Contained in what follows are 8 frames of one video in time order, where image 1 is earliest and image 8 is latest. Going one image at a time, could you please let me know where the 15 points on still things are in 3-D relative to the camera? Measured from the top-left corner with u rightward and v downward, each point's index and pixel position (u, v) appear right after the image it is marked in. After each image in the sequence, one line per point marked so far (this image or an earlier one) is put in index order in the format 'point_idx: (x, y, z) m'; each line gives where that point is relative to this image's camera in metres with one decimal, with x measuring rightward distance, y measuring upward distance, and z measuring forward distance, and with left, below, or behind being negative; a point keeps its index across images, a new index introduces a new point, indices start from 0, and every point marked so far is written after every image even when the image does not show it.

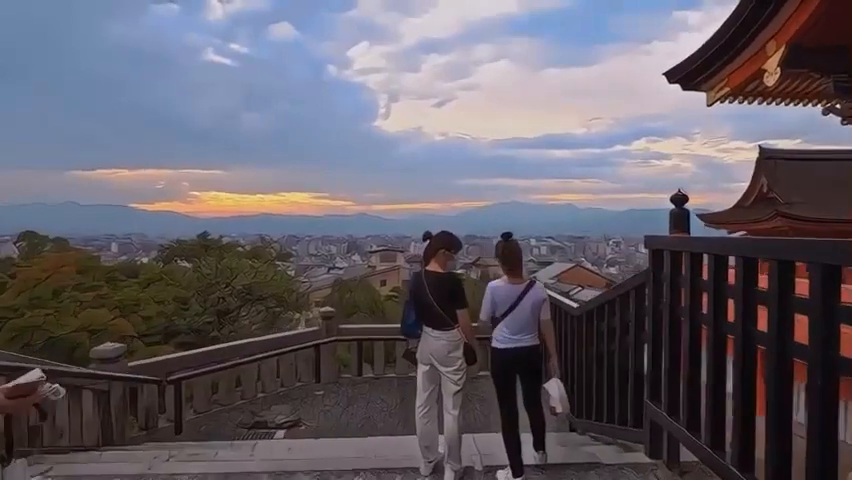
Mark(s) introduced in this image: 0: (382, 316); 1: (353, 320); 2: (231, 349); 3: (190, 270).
0: (-1.3, -2.2, +19.5) m
1: (-2.1, -2.2, +18.6) m
2: (-1.7, -1.0, +5.7) m
3: (-5.0, -0.6, +14.4) m
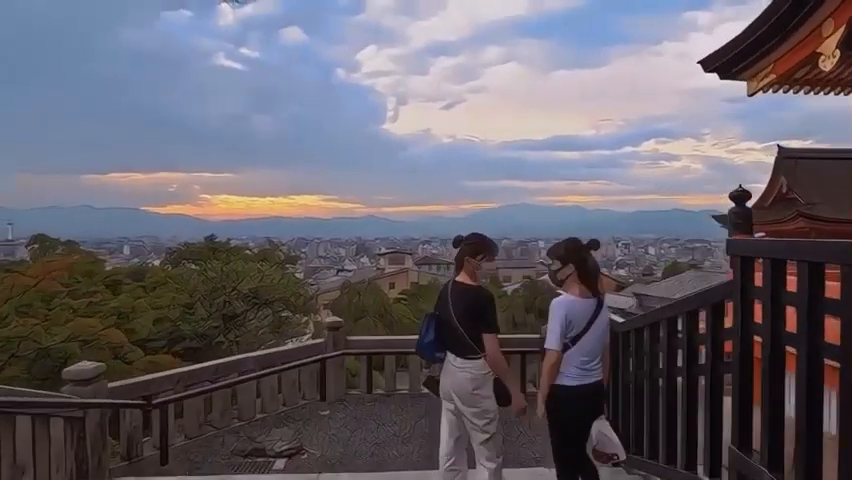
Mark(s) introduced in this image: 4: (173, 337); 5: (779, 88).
0: (-1.0, -2.3, +19.1) m
1: (-1.8, -2.3, +18.3) m
2: (-1.6, -1.0, +5.3) m
3: (-4.8, -0.7, +14.1) m
4: (-4.7, -1.8, +12.6) m
5: (+2.5, +1.1, +4.7) m
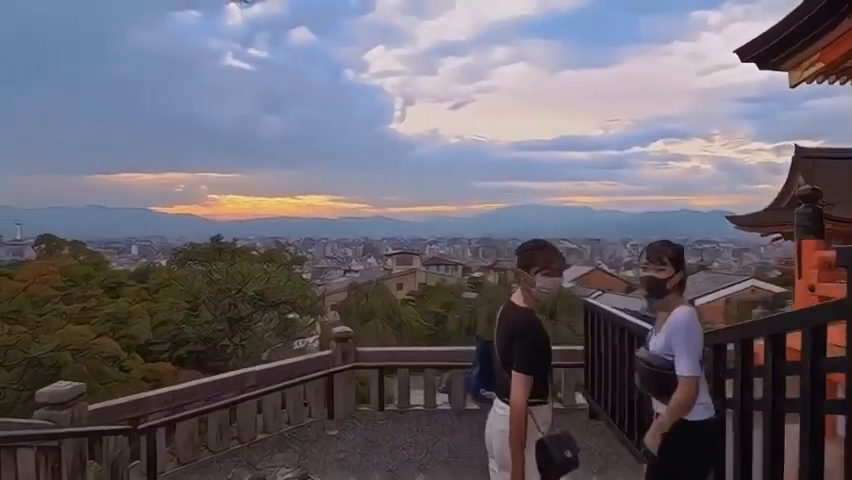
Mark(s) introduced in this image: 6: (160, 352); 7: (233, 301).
0: (-0.8, -2.3, +18.8) m
1: (-1.5, -2.3, +17.9) m
2: (-1.5, -1.0, +5.0) m
3: (-4.6, -0.7, +13.8) m
4: (-4.5, -1.8, +12.3) m
5: (+2.6, +1.0, +4.3) m
6: (-4.7, -1.9, +12.0) m
7: (-3.7, -1.2, +13.0) m
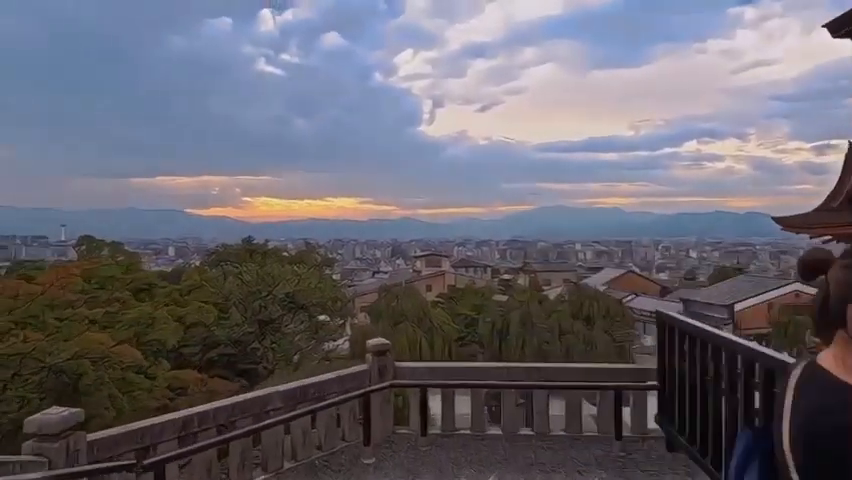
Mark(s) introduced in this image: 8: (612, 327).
0: (+0.1, -2.3, +18.4) m
1: (-0.7, -2.4, +17.6) m
2: (-1.2, -1.0, +4.7) m
3: (-4.0, -0.7, +13.6) m
4: (-3.9, -1.8, +12.0) m
5: (+2.8, +1.0, +3.8) m
6: (-4.1, -2.0, +11.7) m
7: (-3.1, -1.2, +12.7) m
8: (+5.0, -2.3, +17.9) m
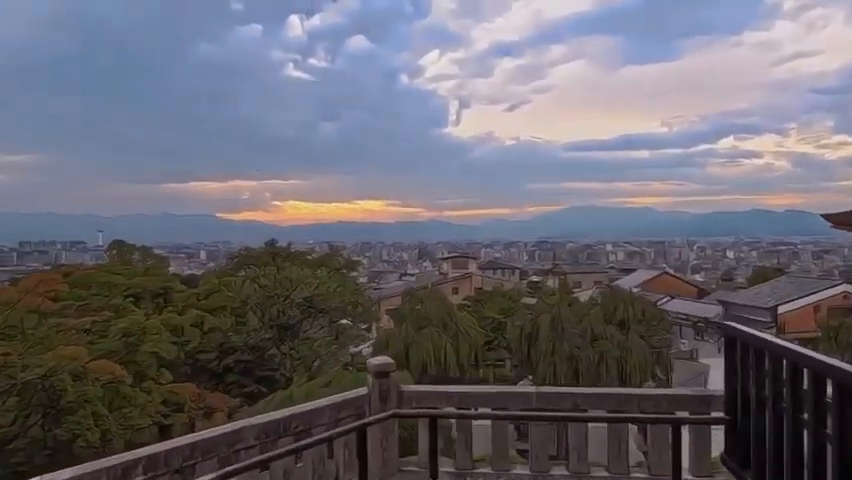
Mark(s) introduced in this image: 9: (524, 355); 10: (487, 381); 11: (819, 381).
0: (+0.8, -2.4, +17.8) m
1: (-0.1, -2.4, +17.0) m
2: (-1.1, -1.0, +4.1) m
3: (-3.5, -0.8, +13.2) m
4: (-3.5, -1.9, +11.6) m
5: (+2.9, +1.1, +3.1) m
6: (-3.7, -2.0, +11.3) m
7: (-2.6, -1.2, +12.3) m
8: (+5.6, -2.3, +17.1) m
9: (+2.5, -2.9, +17.2) m
10: (+1.6, -3.8, +18.5) m
11: (+1.2, -0.4, +2.0) m
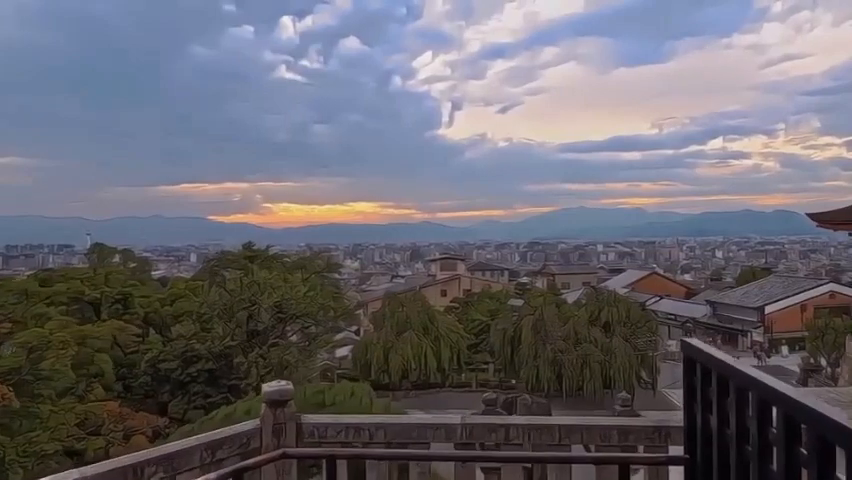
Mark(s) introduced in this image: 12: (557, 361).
0: (+0.3, -2.4, +17.3) m
1: (-0.6, -2.5, +16.5) m
2: (-1.4, -1.1, +3.6) m
3: (-4.0, -0.8, +12.6) m
4: (-3.9, -1.9, +11.1) m
5: (+2.5, +1.1, +2.7) m
6: (-4.1, -2.1, +10.8) m
7: (-3.1, -1.3, +11.8) m
8: (+5.1, -2.3, +16.7) m
9: (+2.0, -3.0, +16.7) m
10: (+1.1, -3.9, +18.0) m
11: (+0.8, -0.4, +1.5) m
12: (+3.0, -2.8, +15.4) m
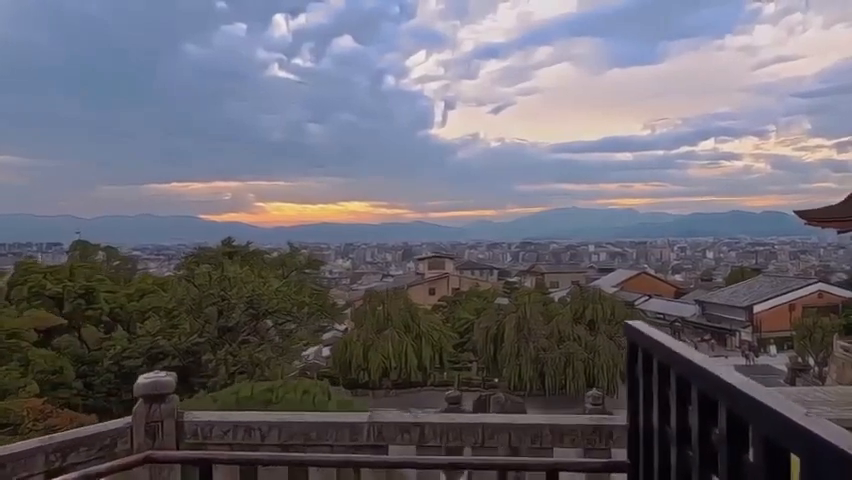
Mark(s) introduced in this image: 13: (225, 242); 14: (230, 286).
0: (-0.2, -2.3, +17.0) m
1: (-1.0, -2.3, +16.2) m
2: (-1.7, -1.0, +3.3) m
3: (-4.4, -0.7, +12.2) m
4: (-4.3, -1.8, +10.7) m
5: (+2.2, +1.2, +2.4) m
6: (-4.5, -1.9, +10.4) m
7: (-3.5, -1.2, +11.4) m
8: (+4.7, -2.2, +16.4) m
9: (+1.6, -2.9, +16.4) m
10: (+0.7, -3.8, +17.7) m
11: (+0.6, -0.3, +1.2) m
12: (+2.5, -2.7, +15.1) m
13: (-6.0, -0.1, +19.9) m
14: (-3.3, -0.8, +11.7) m
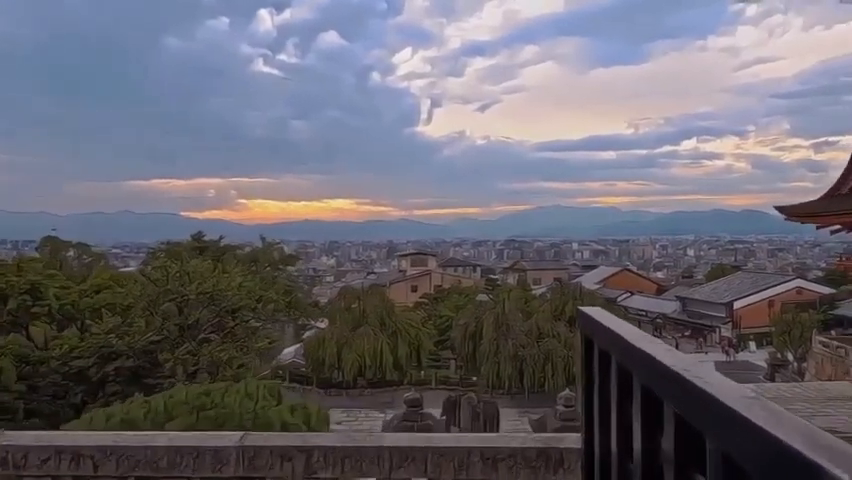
0: (-0.8, -2.2, +16.4) m
1: (-1.6, -2.2, +15.6) m
2: (-2.0, -0.9, +2.7) m
3: (-4.8, -0.6, +11.6) m
4: (-4.8, -1.7, +10.1) m
5: (+2.0, +1.2, +1.9) m
6: (-4.9, -1.8, +9.8) m
7: (-3.9, -1.0, +10.8) m
8: (+4.1, -2.1, +16.0) m
9: (+1.0, -2.7, +15.9) m
10: (+0.1, -3.6, +17.2) m
11: (+0.3, -0.2, +0.7) m
12: (+2.0, -2.5, +14.6) m
13: (-6.6, +0.1, +19.3) m
14: (-3.8, -0.7, +11.1) m
